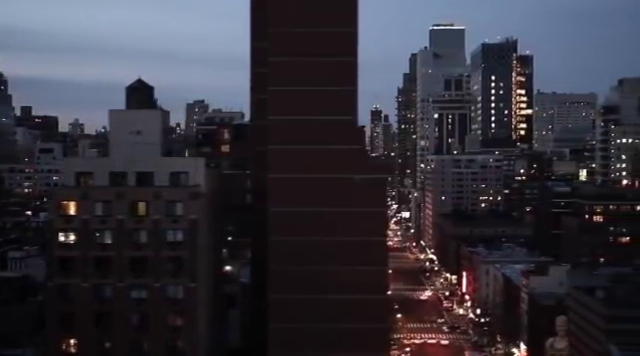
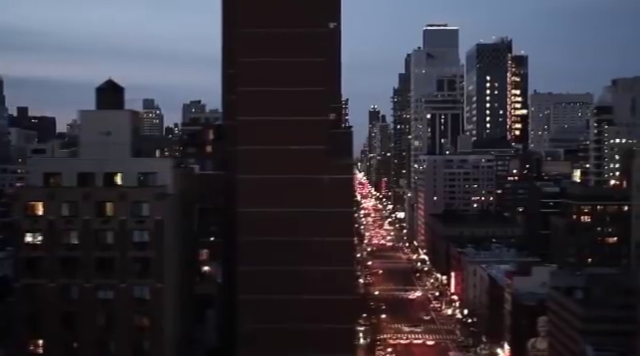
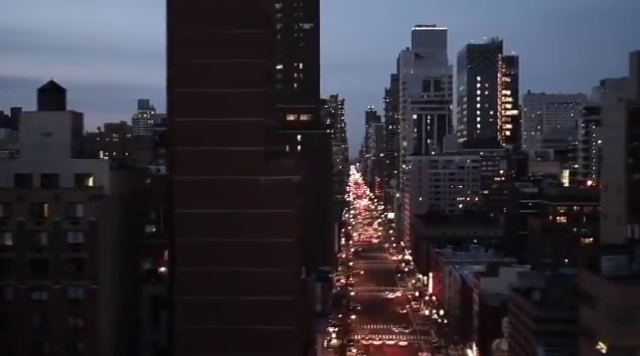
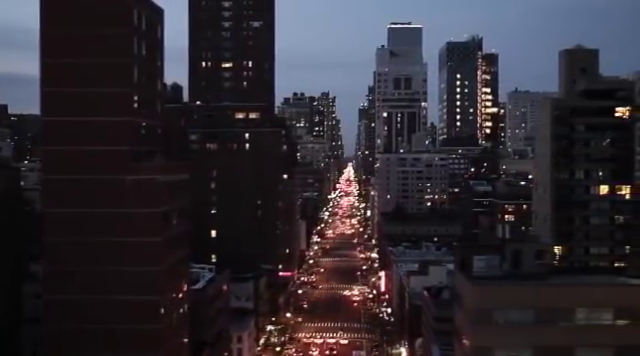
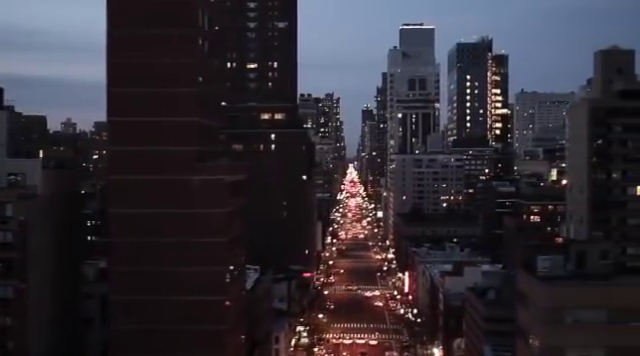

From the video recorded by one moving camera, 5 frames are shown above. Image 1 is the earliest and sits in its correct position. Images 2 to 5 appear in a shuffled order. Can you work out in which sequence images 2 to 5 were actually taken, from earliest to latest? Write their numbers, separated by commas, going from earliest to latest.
2, 3, 5, 4
